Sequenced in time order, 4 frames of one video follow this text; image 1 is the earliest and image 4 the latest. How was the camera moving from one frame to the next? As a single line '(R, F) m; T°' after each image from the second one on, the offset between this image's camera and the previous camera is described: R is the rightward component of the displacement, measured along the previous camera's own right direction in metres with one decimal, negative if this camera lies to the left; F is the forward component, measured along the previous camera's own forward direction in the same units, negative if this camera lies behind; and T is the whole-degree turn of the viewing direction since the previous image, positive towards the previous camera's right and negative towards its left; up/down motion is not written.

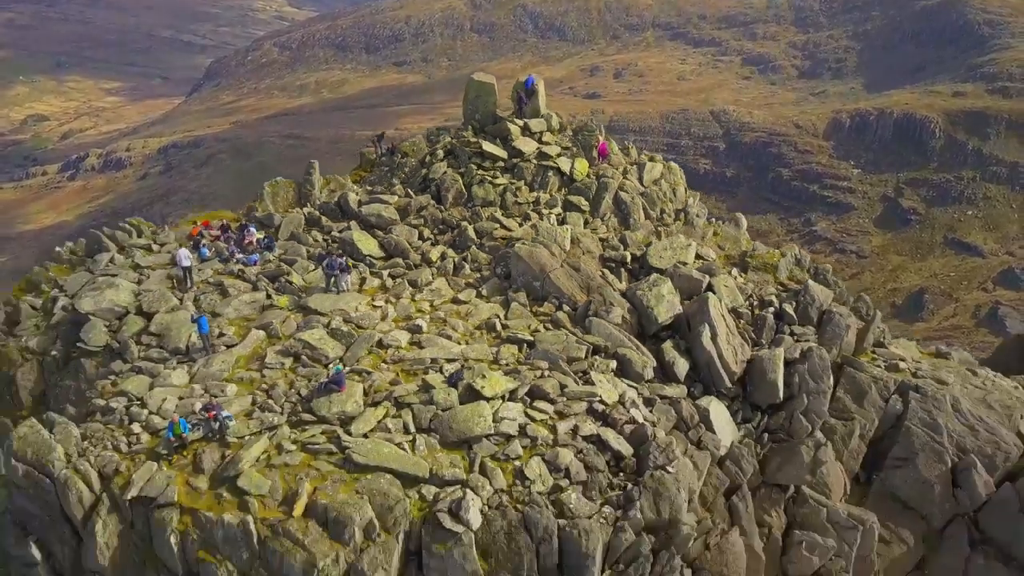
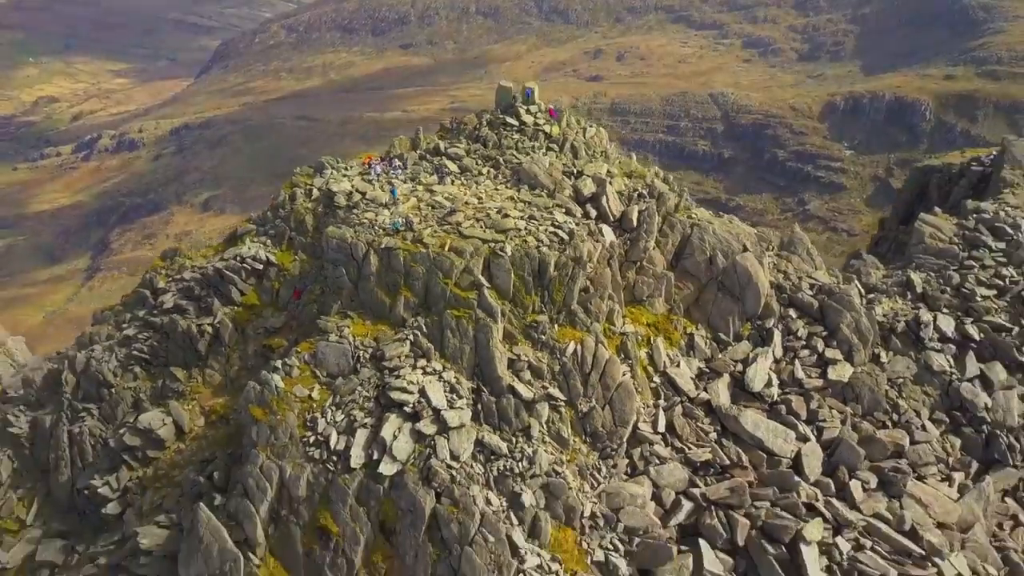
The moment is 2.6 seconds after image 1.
(-0.1, -12.7) m; 0°
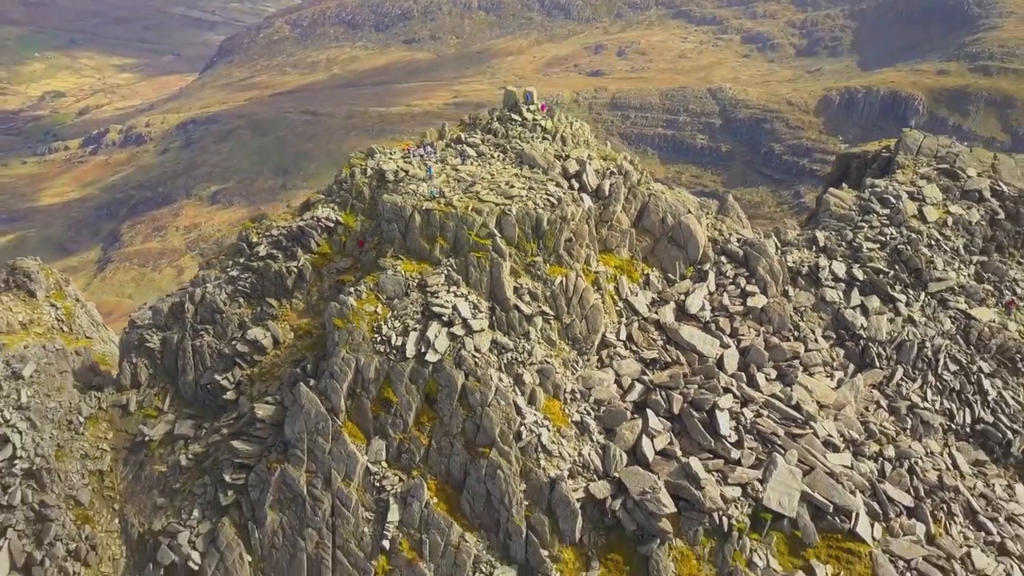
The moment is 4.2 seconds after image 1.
(-0.1, -7.9) m; 0°
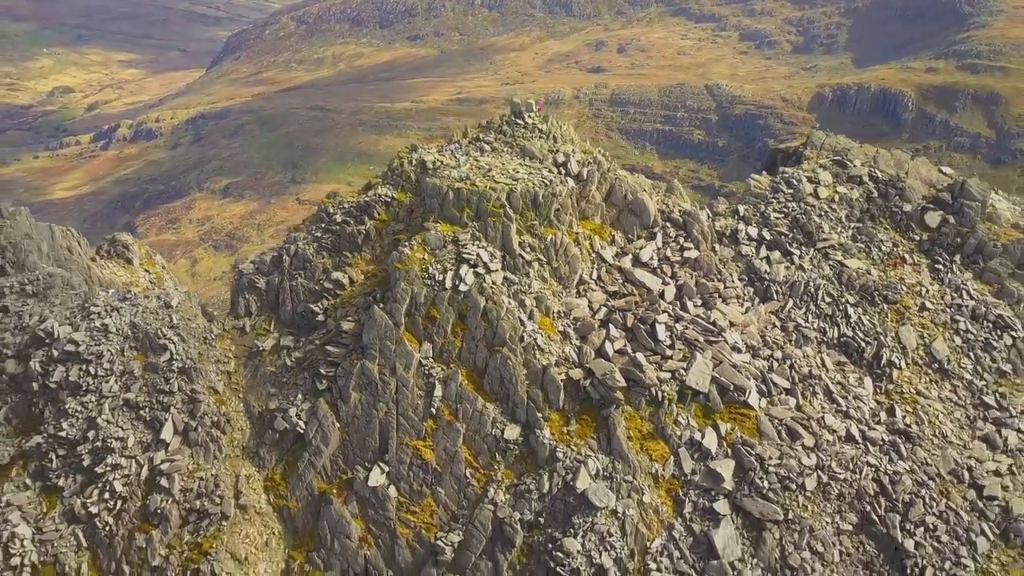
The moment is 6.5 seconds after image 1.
(-0.1, -11.9) m; 0°
